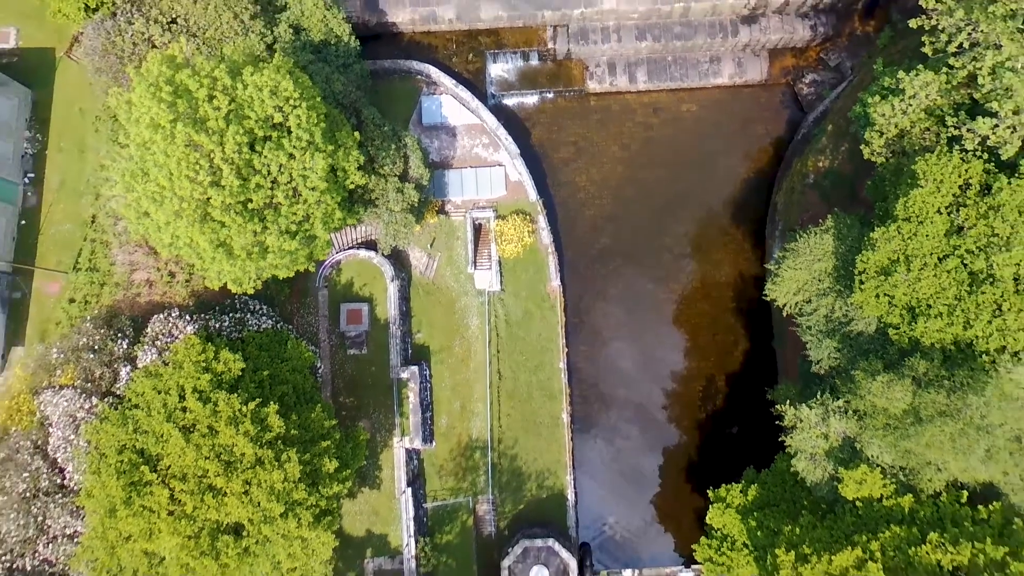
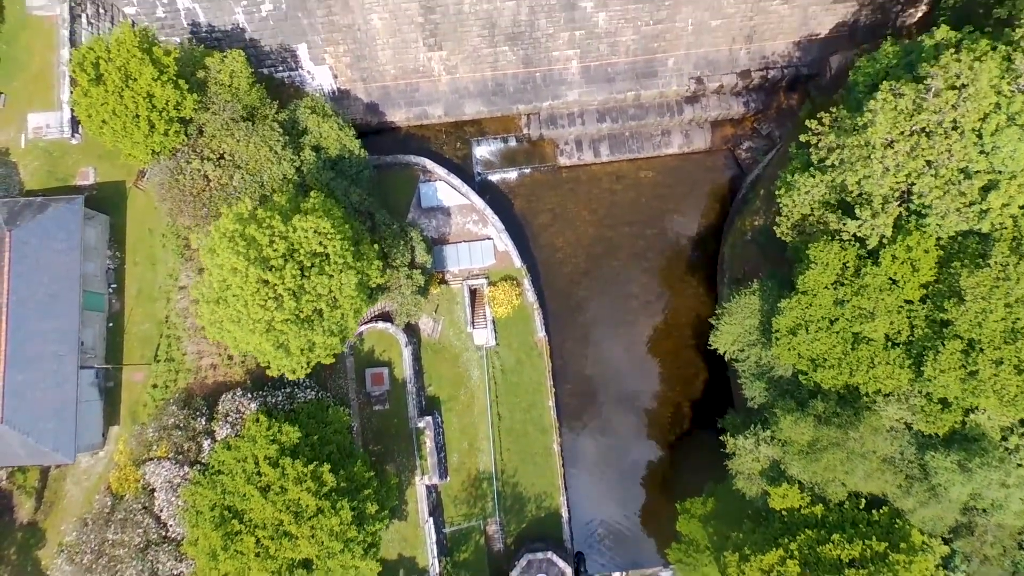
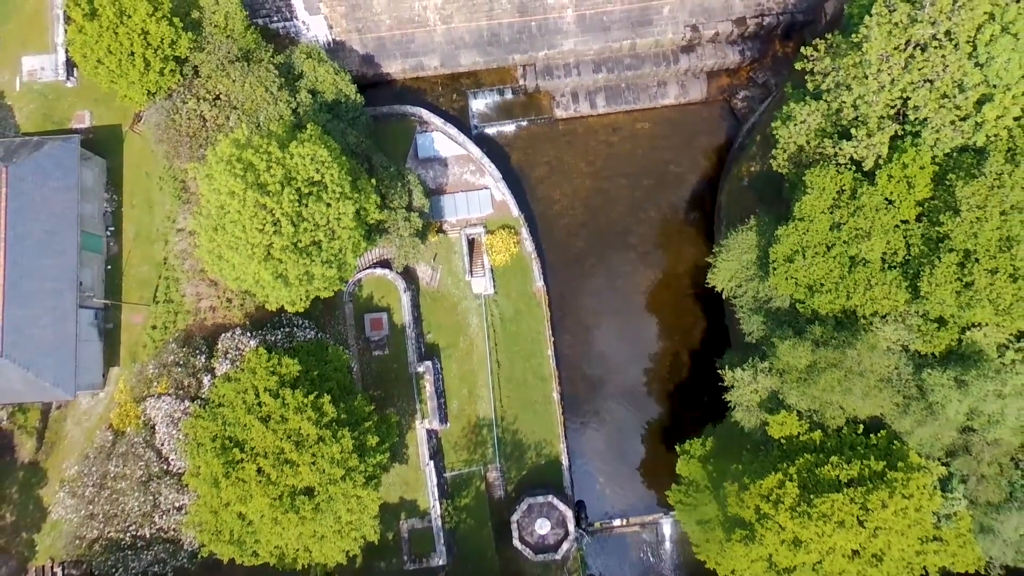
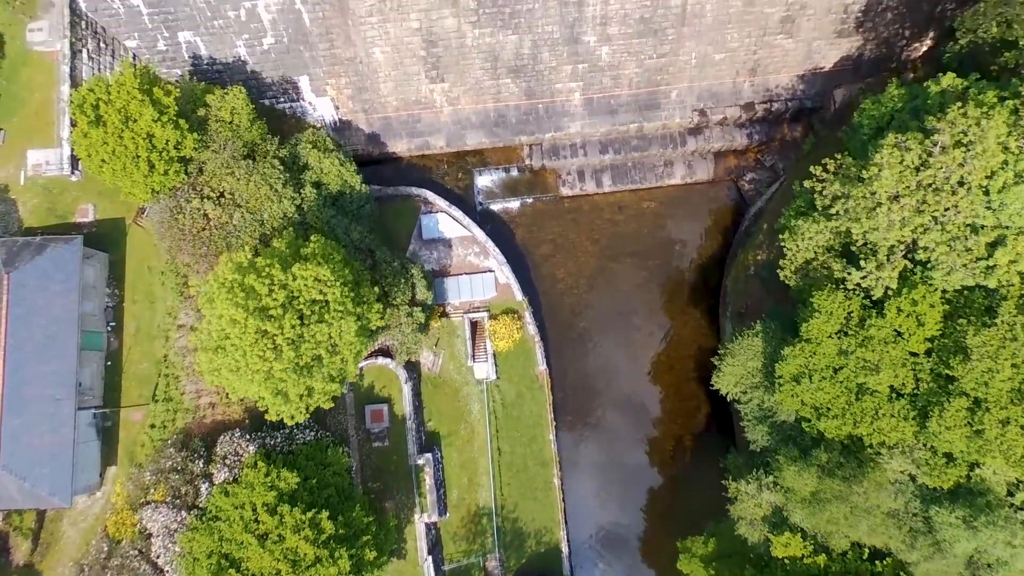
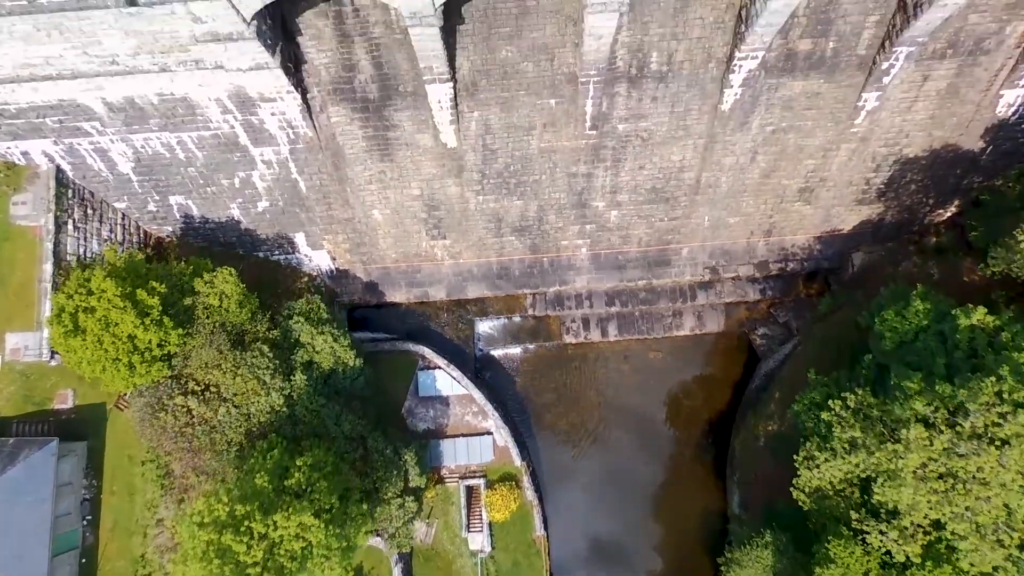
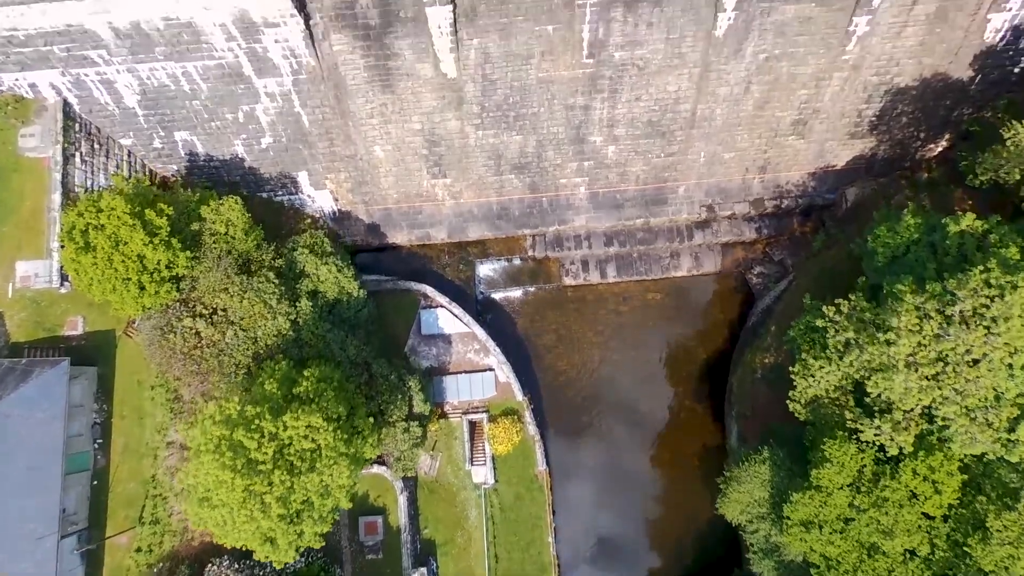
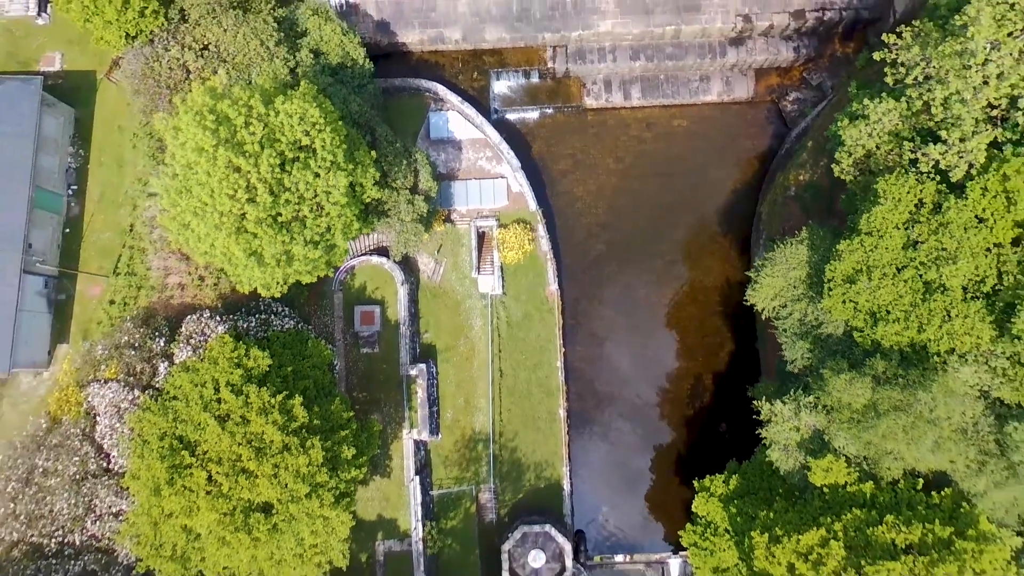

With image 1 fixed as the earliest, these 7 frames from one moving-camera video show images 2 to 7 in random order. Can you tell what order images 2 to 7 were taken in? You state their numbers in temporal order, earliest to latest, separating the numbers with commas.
7, 3, 2, 4, 6, 5
